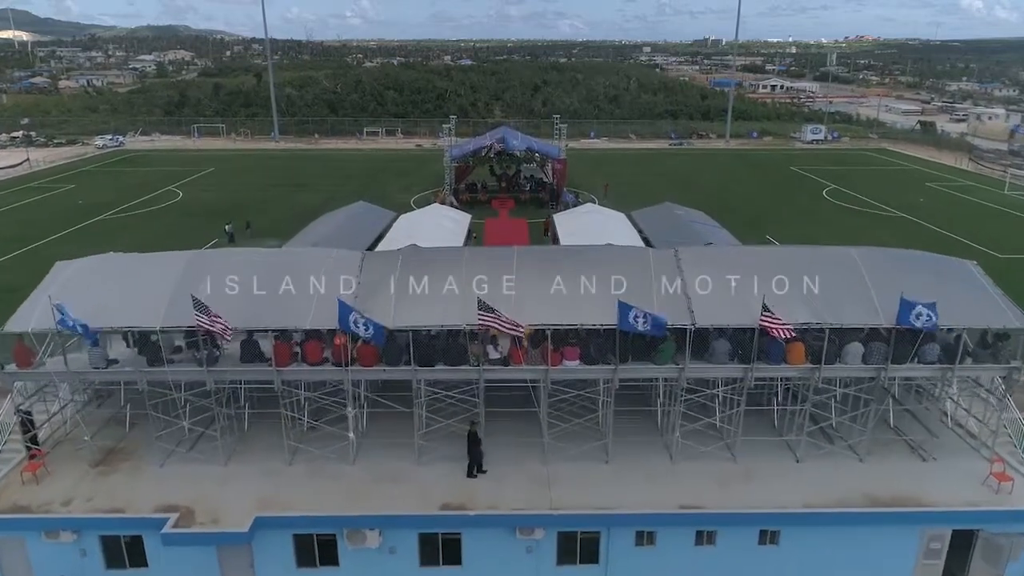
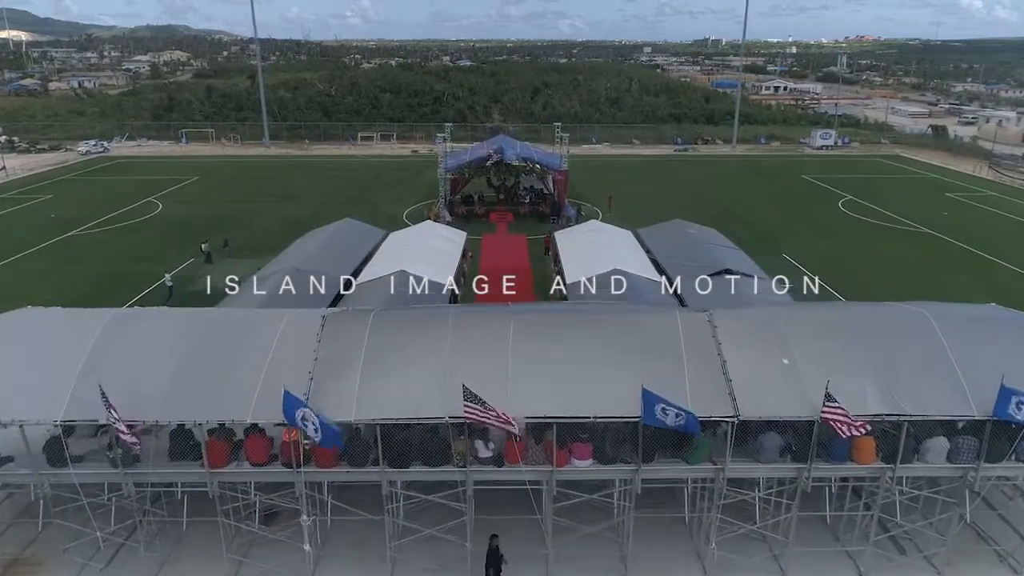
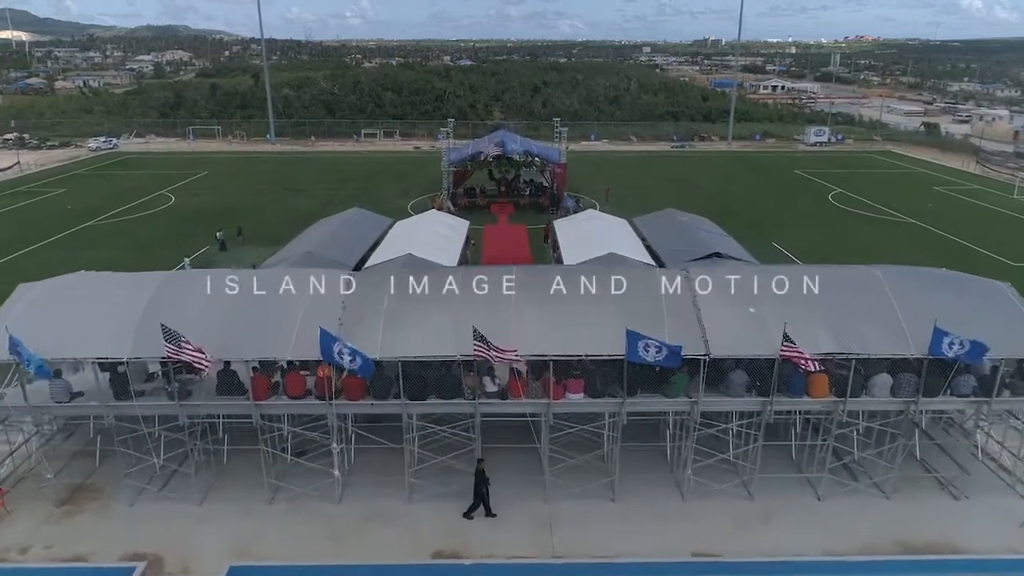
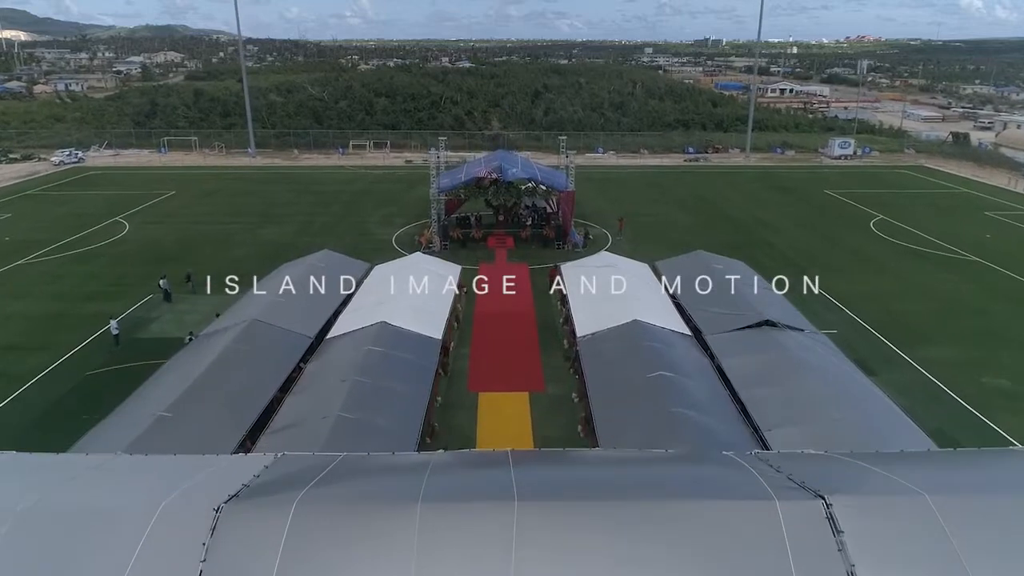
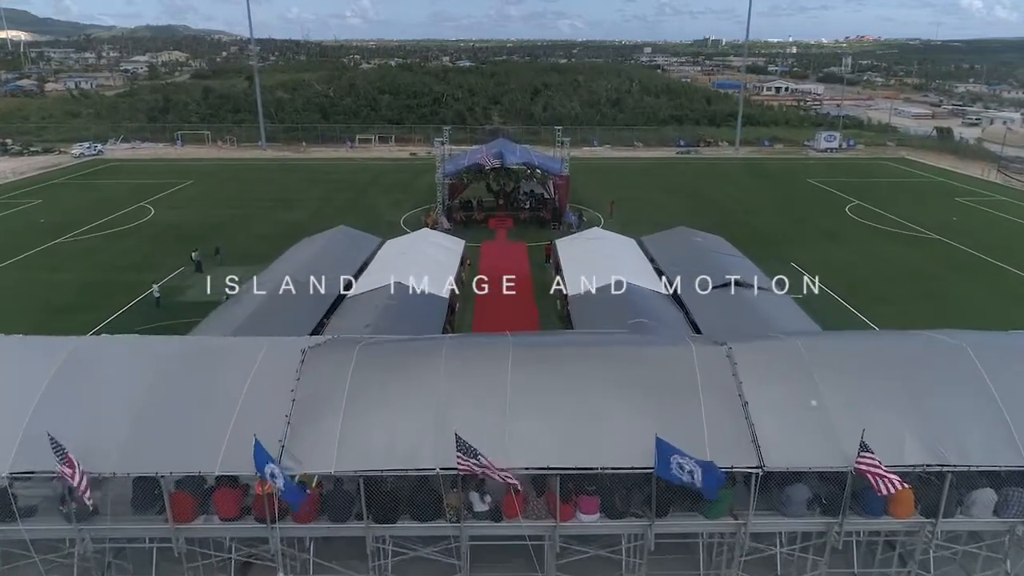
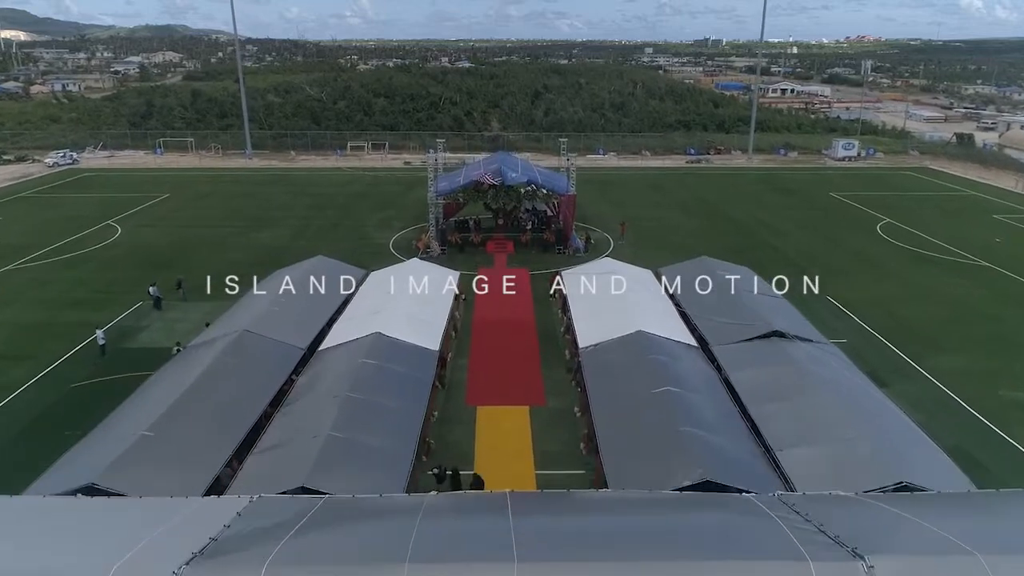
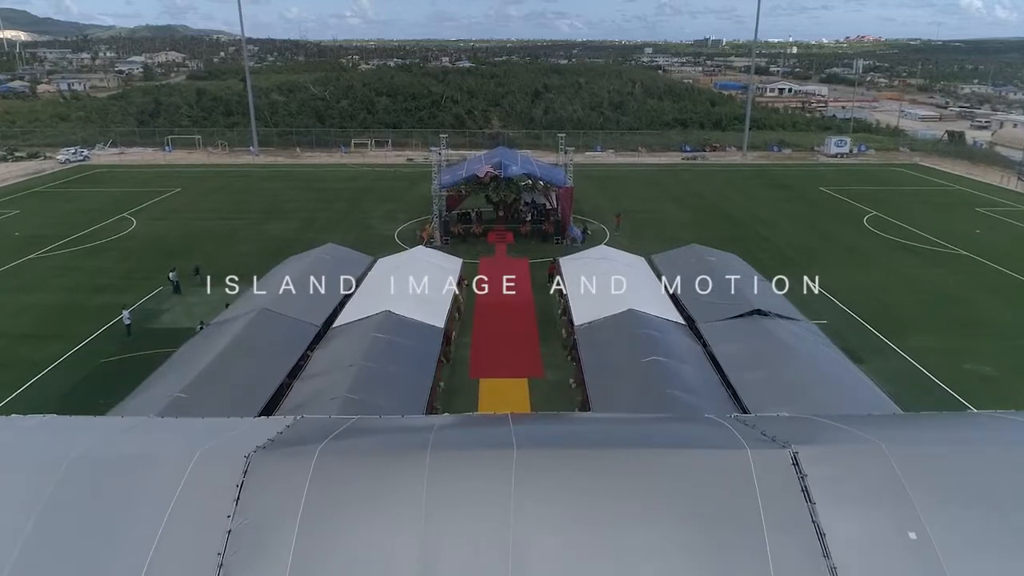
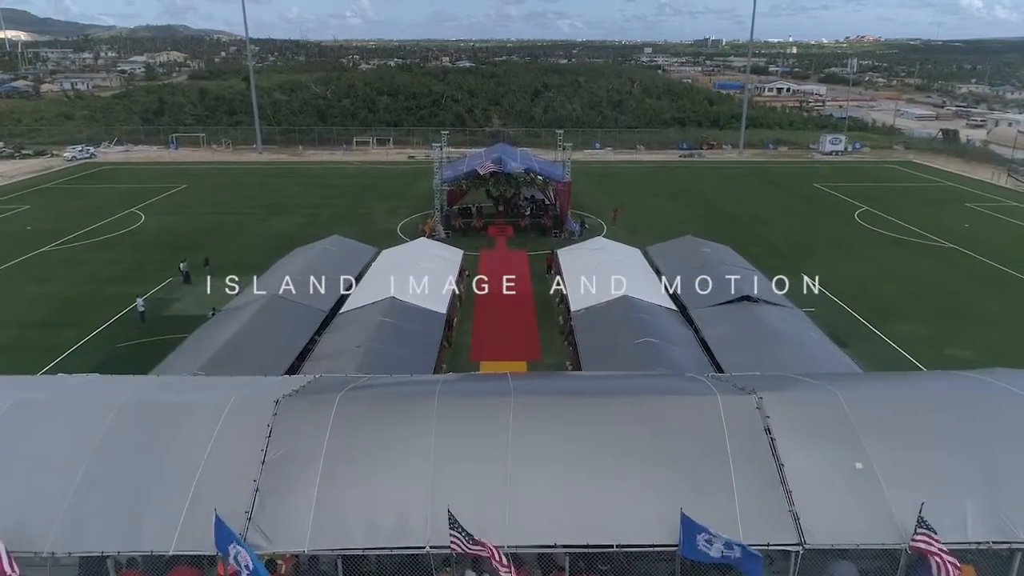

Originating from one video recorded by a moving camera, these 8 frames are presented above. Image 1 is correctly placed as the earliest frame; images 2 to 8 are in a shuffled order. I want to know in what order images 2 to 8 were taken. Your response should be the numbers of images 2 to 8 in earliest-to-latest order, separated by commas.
3, 2, 5, 8, 7, 4, 6
